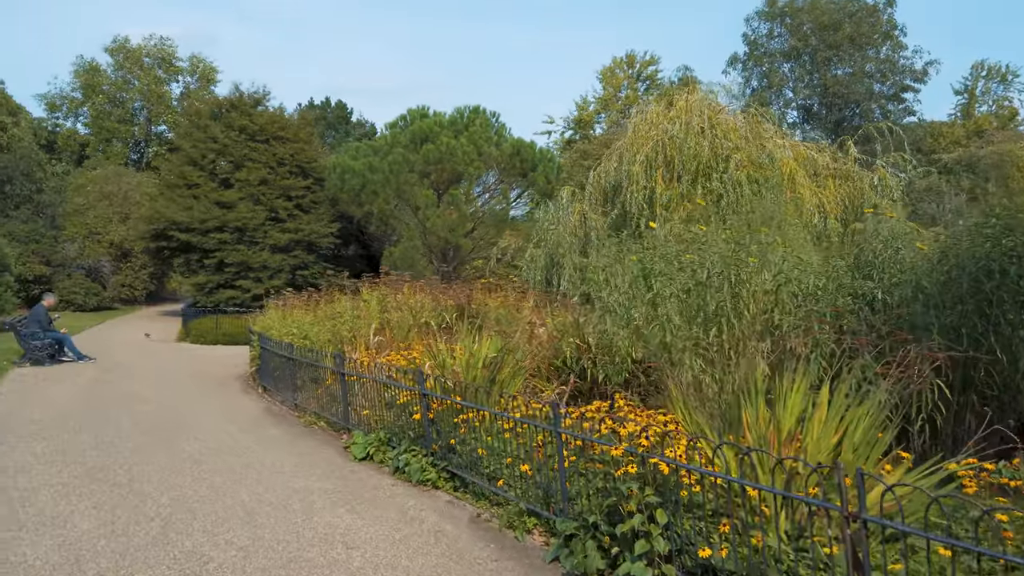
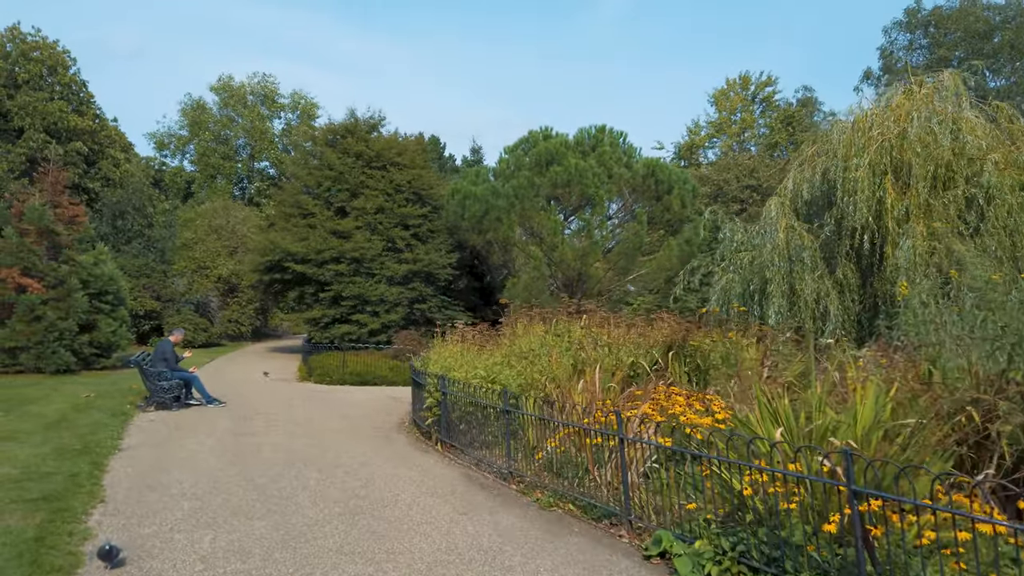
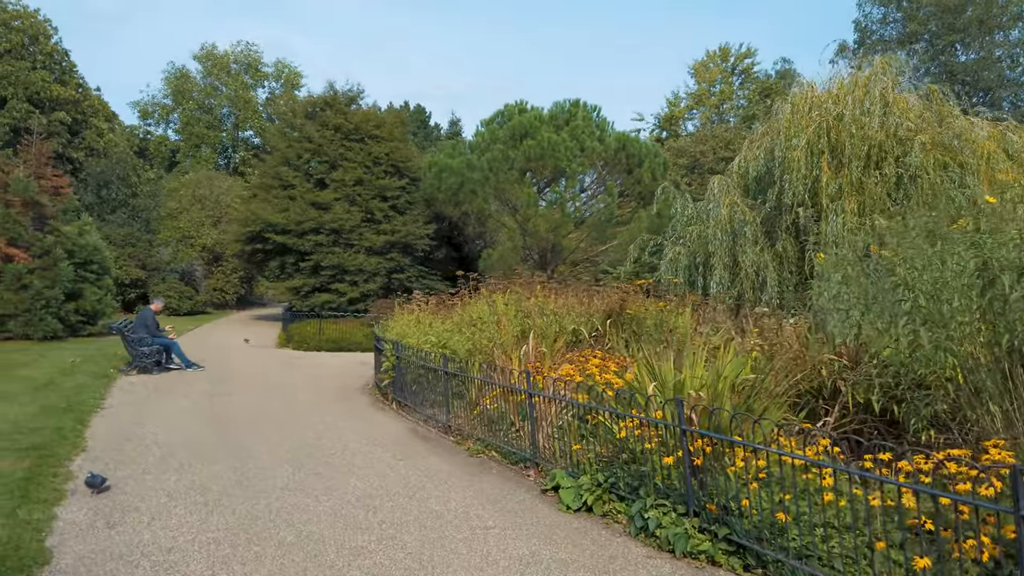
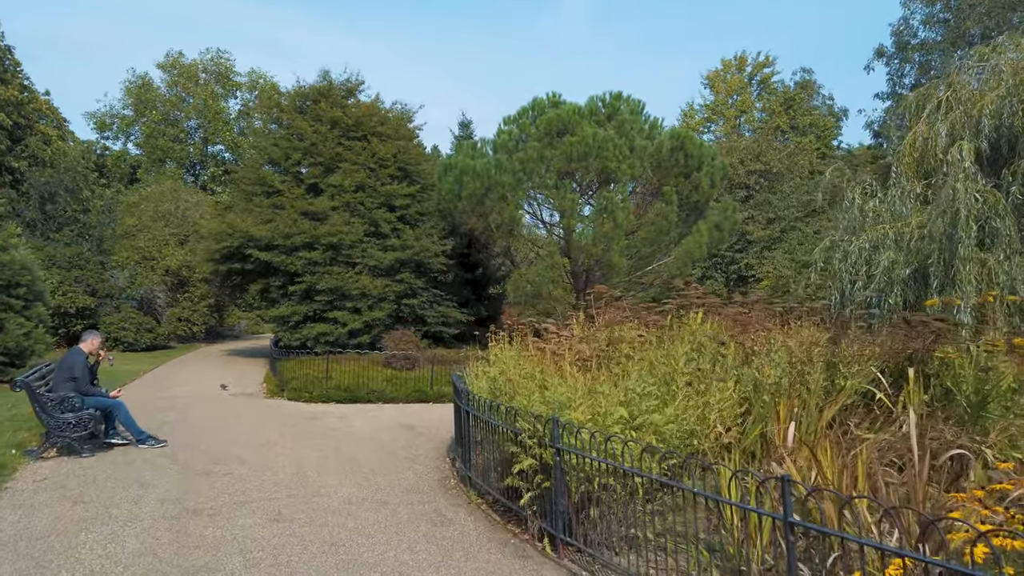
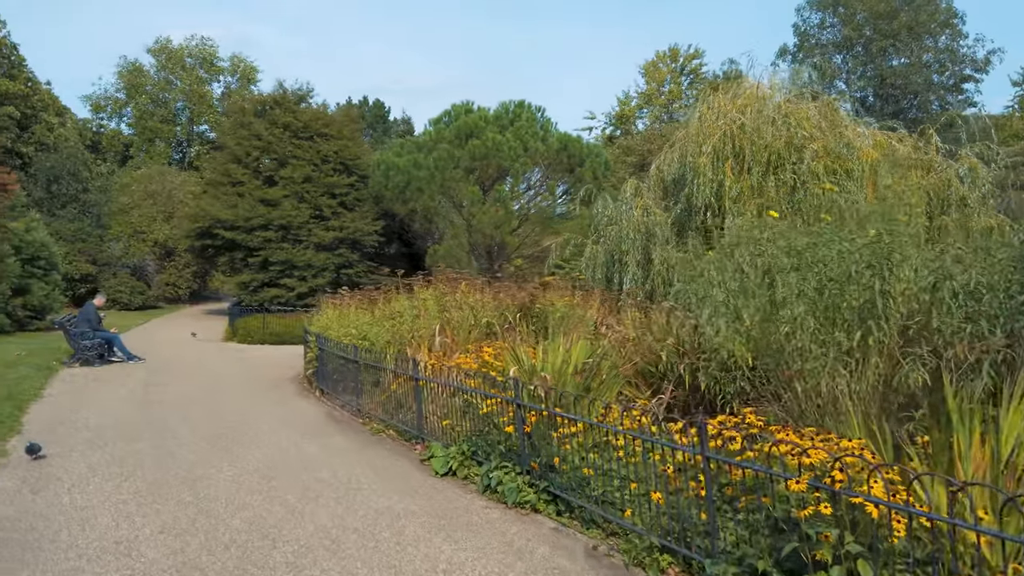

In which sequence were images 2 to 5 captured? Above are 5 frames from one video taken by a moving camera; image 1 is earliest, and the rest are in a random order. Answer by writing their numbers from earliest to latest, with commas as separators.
5, 3, 2, 4
